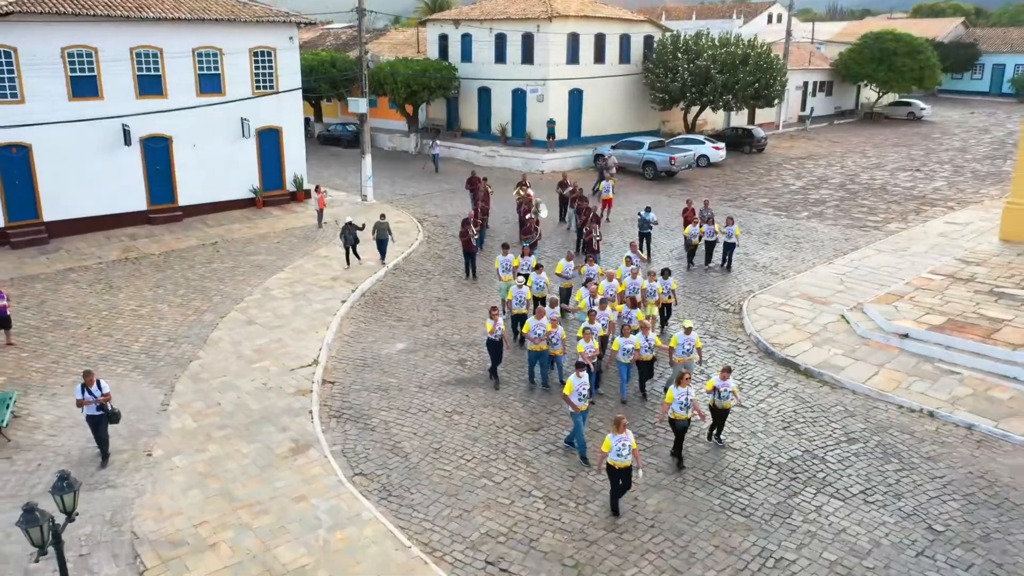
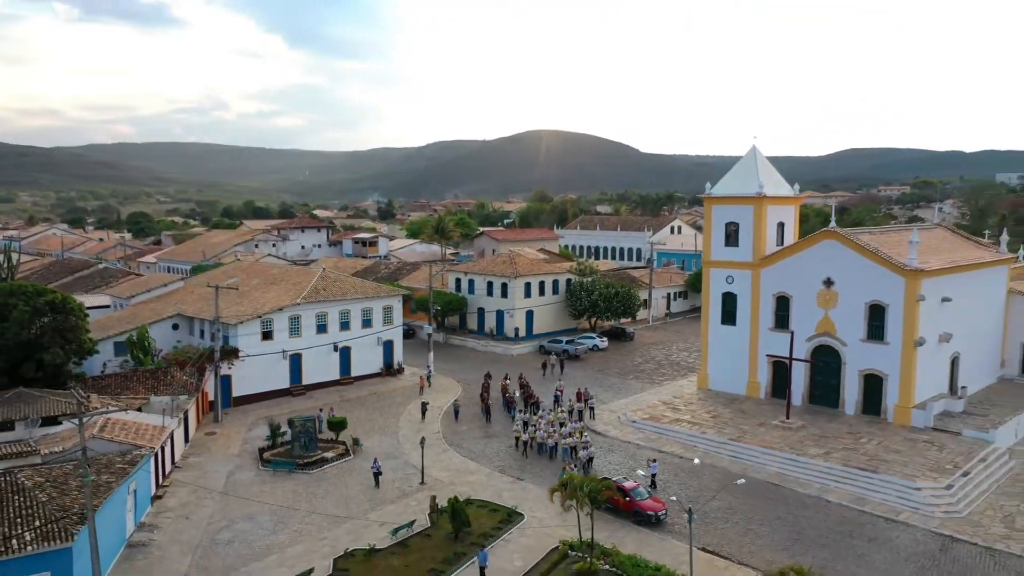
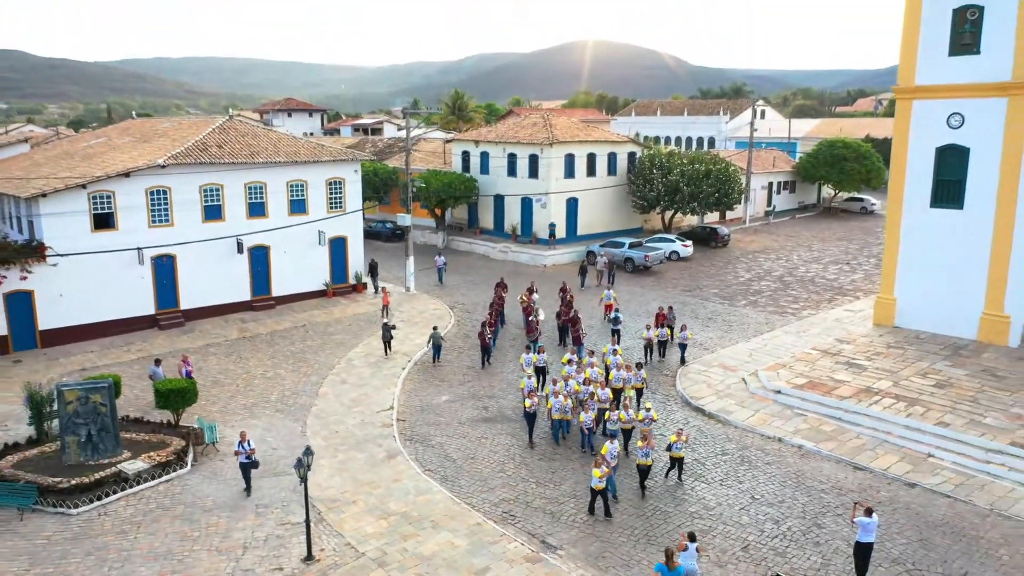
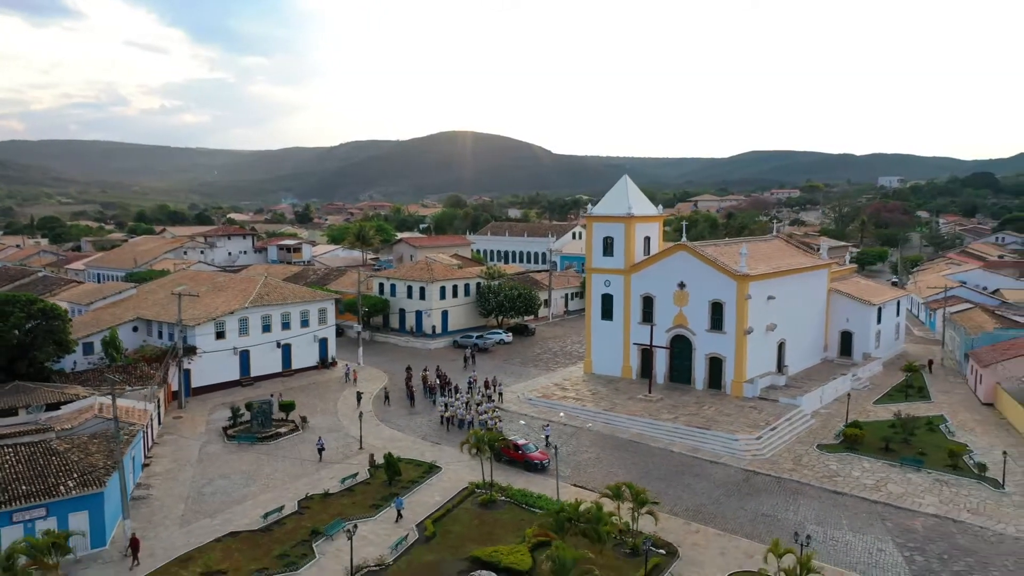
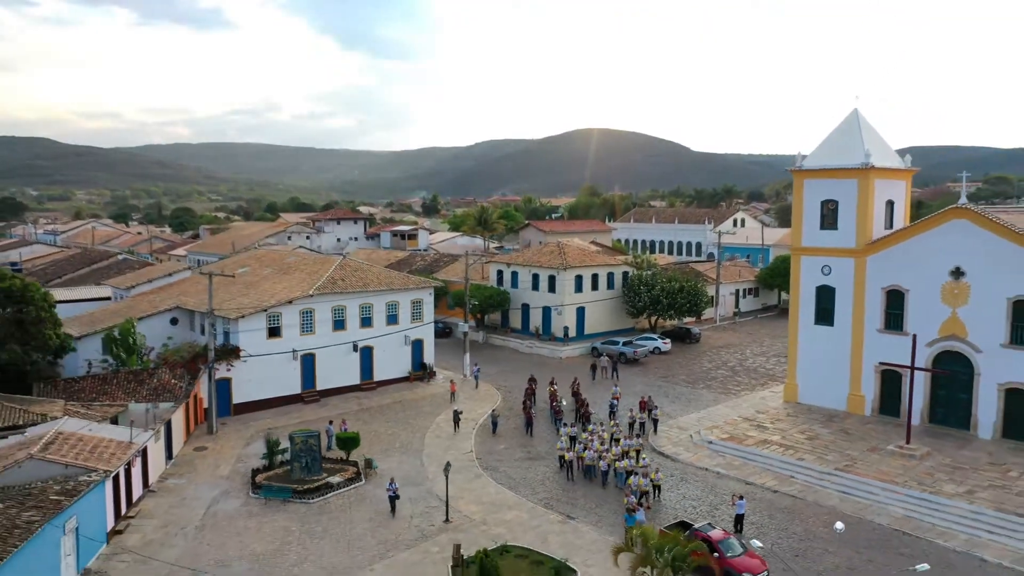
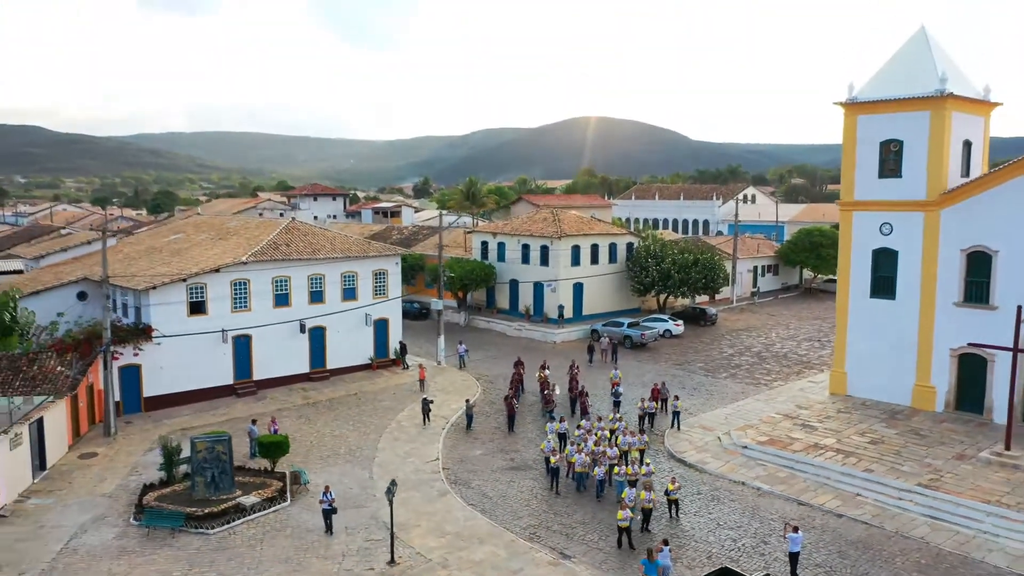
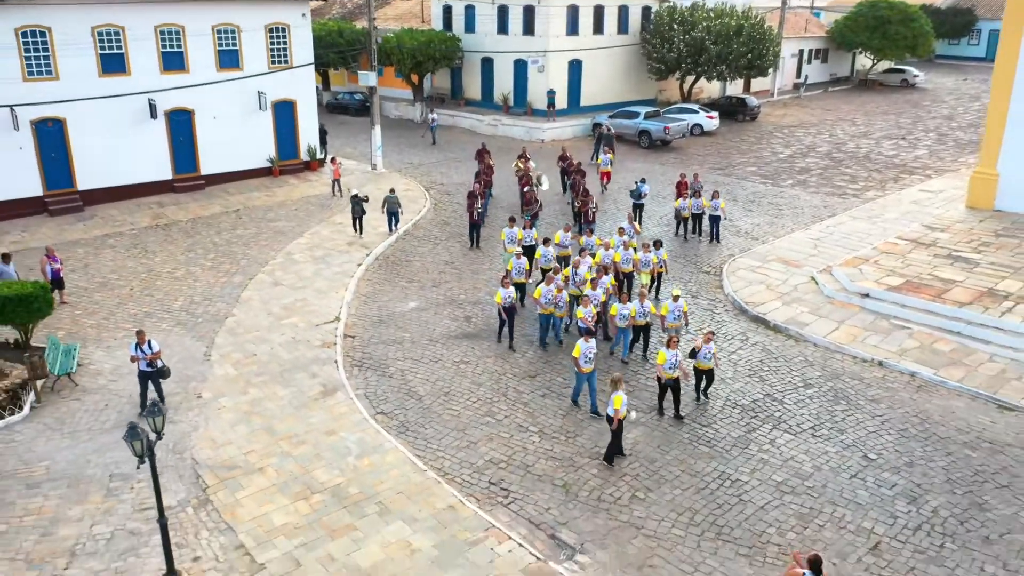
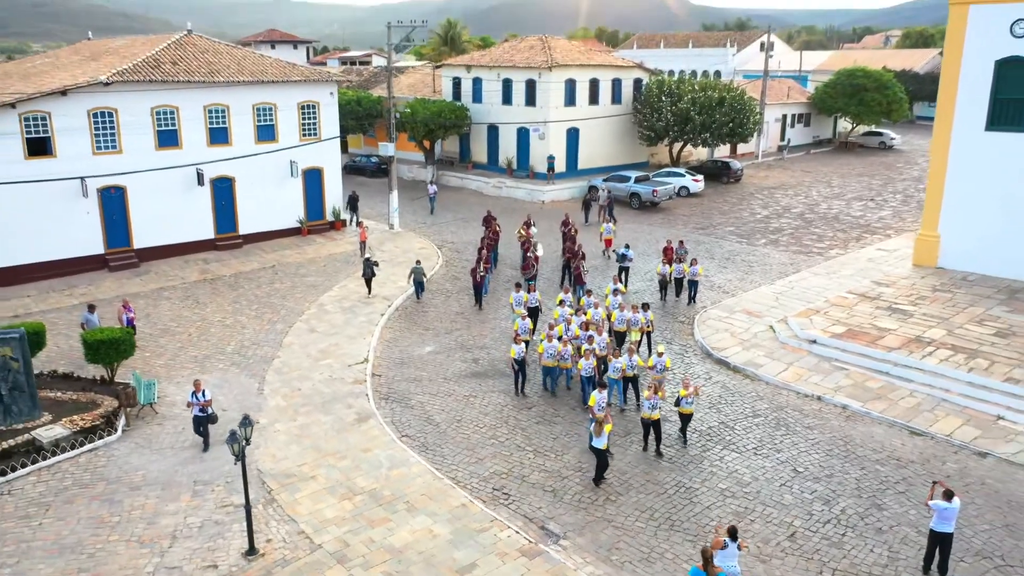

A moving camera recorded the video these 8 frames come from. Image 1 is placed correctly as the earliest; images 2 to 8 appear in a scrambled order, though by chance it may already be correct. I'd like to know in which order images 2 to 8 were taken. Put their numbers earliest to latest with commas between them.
7, 8, 3, 6, 5, 2, 4
